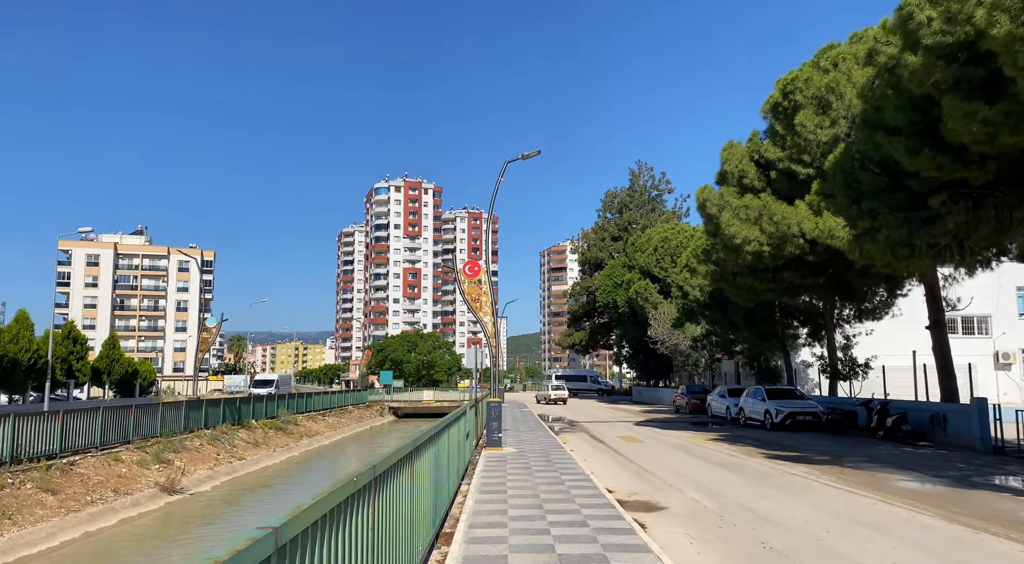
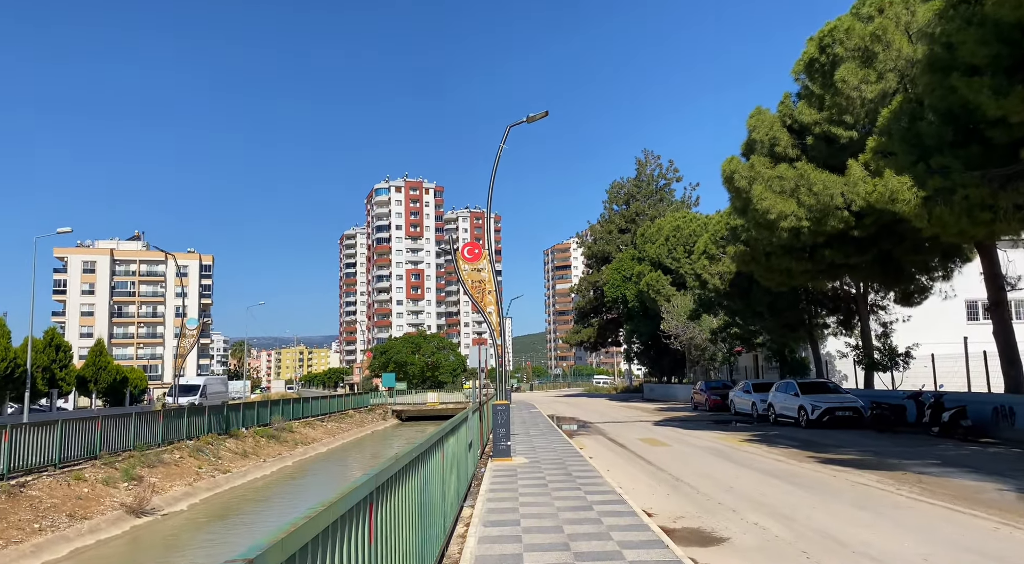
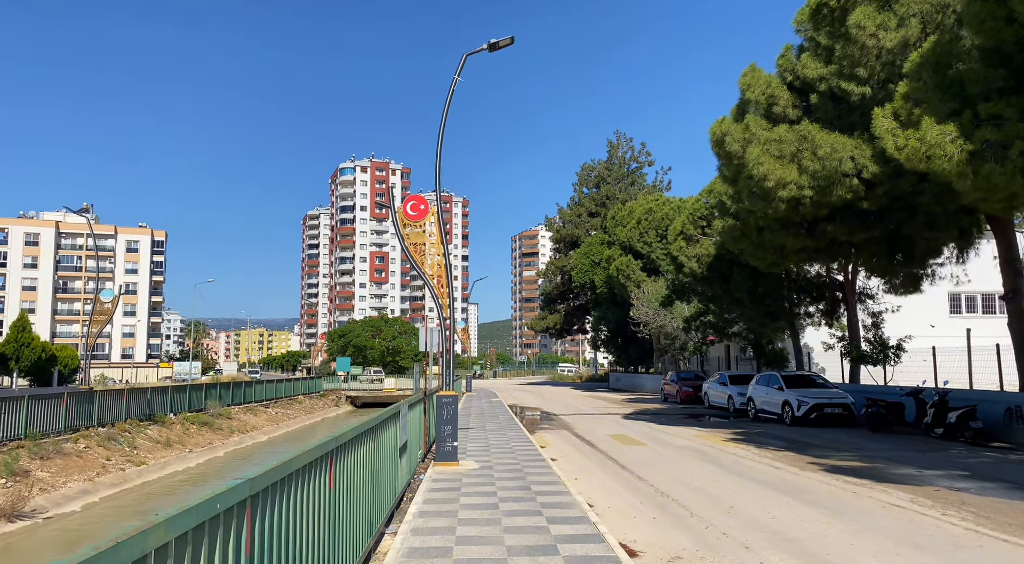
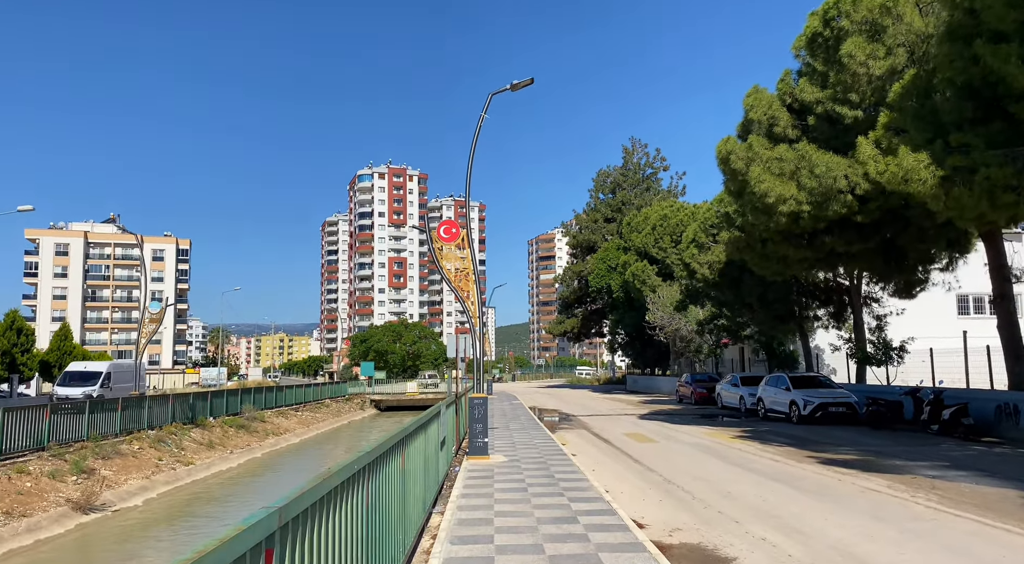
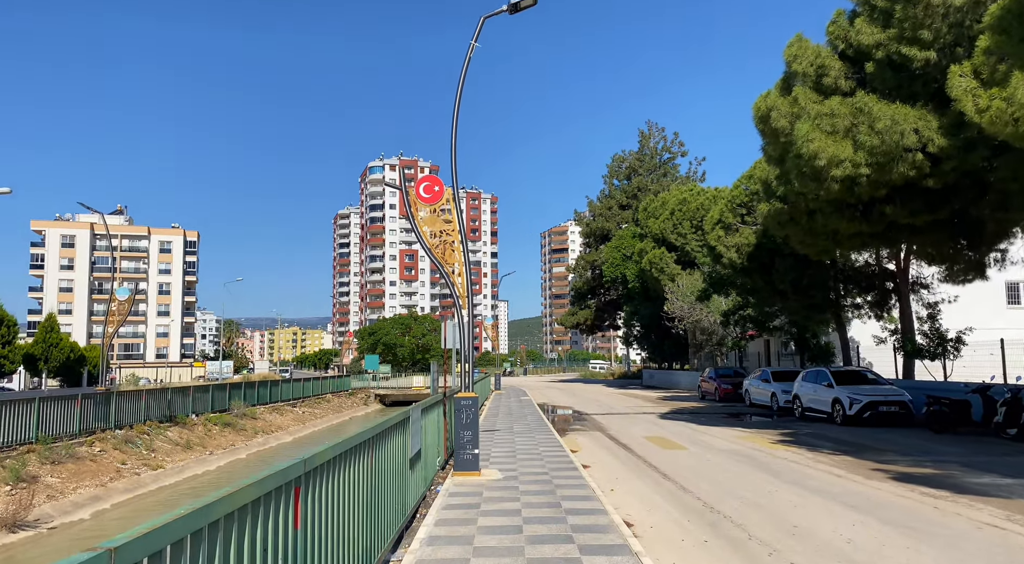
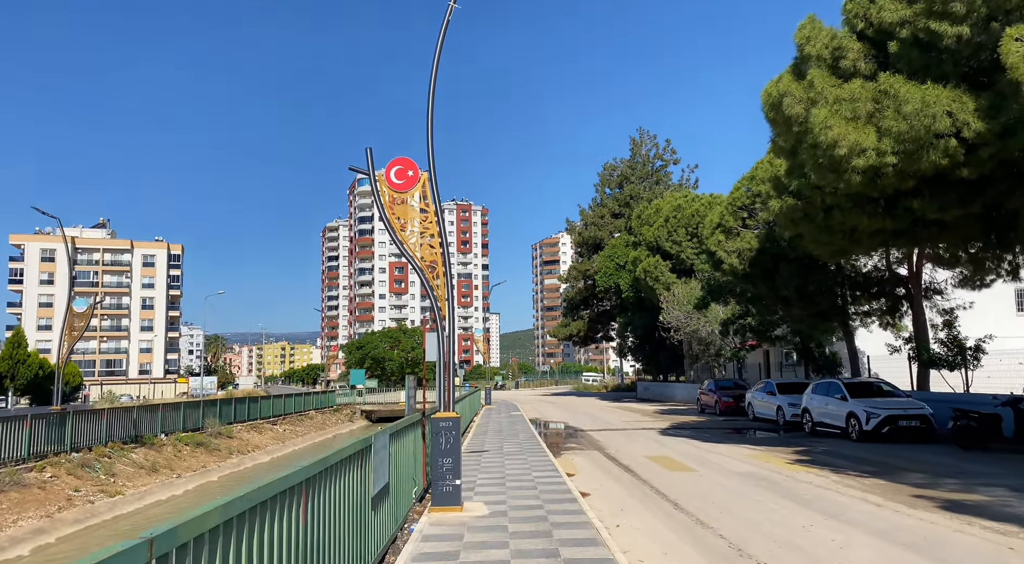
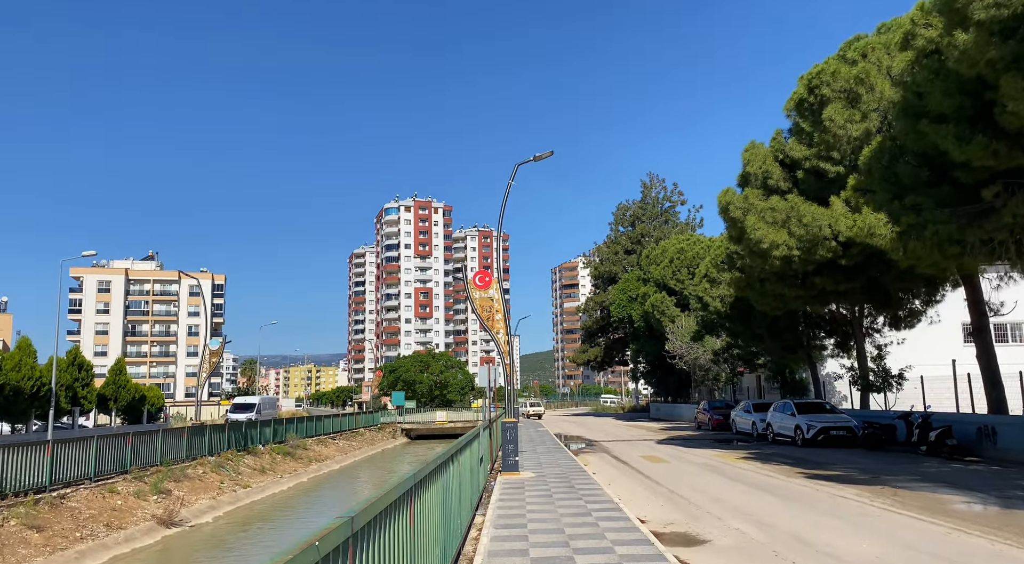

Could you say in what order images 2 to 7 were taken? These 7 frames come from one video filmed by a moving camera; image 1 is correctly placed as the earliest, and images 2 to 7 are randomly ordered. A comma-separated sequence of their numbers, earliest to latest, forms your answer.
7, 2, 4, 3, 5, 6
